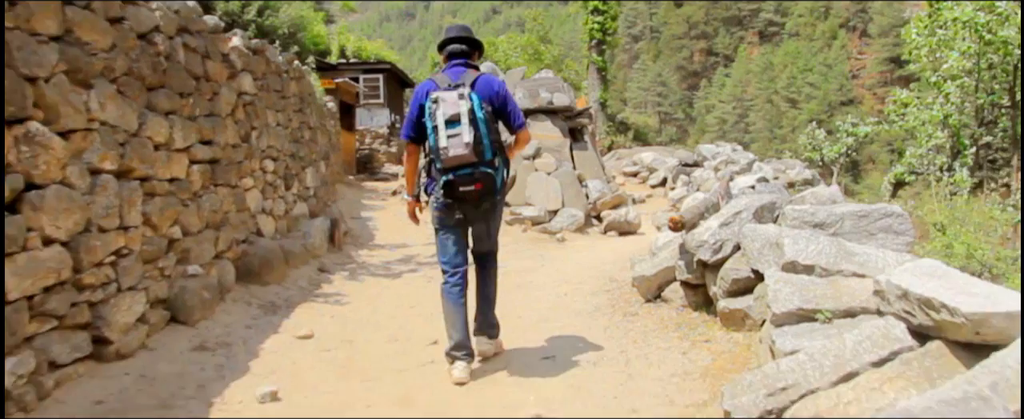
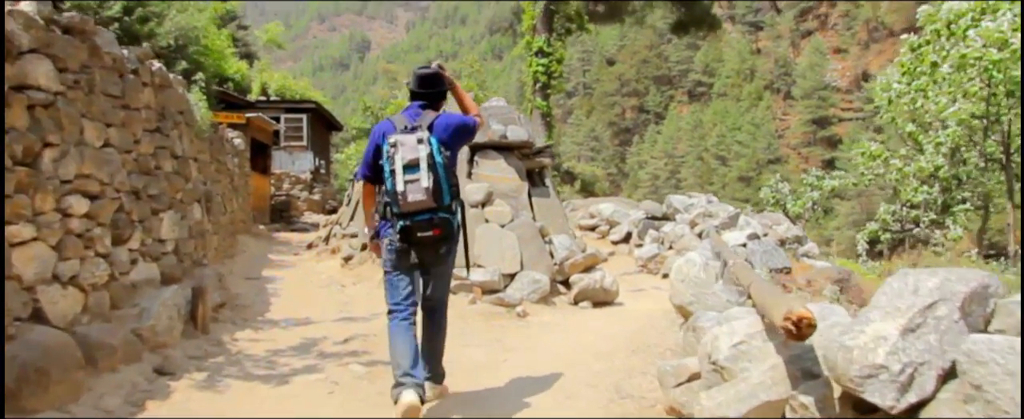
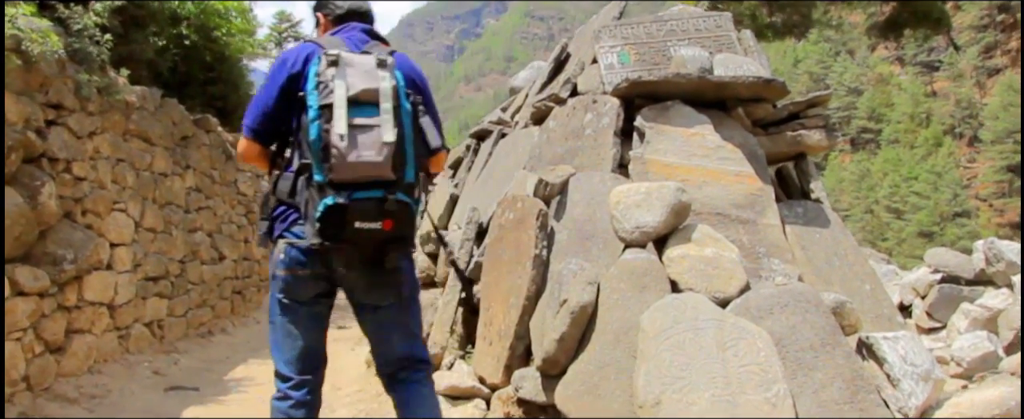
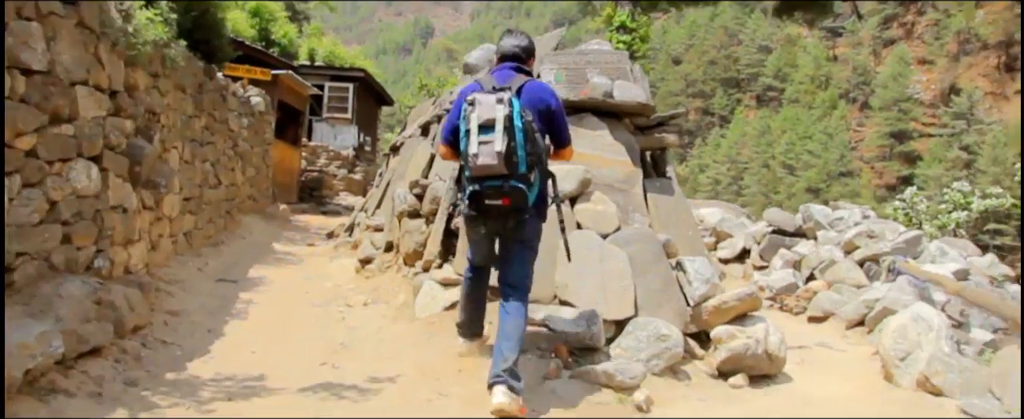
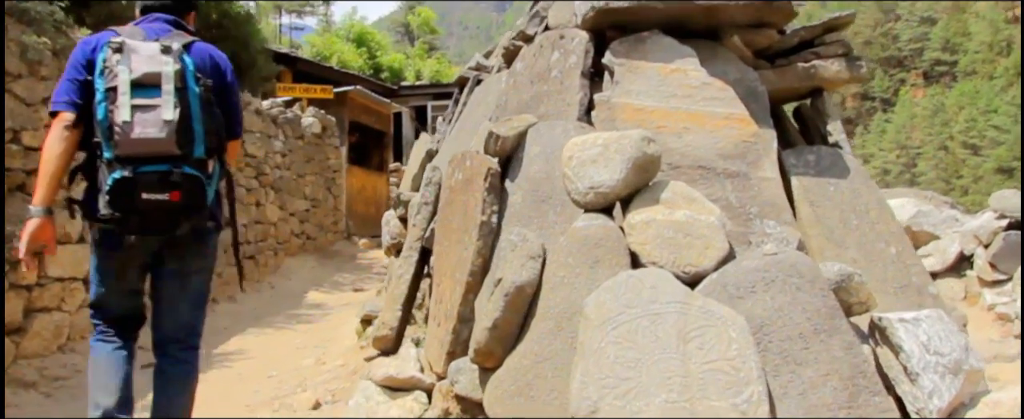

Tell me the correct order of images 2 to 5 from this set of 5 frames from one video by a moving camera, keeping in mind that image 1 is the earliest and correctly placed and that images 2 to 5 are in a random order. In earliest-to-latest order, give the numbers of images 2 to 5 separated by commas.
2, 4, 3, 5
